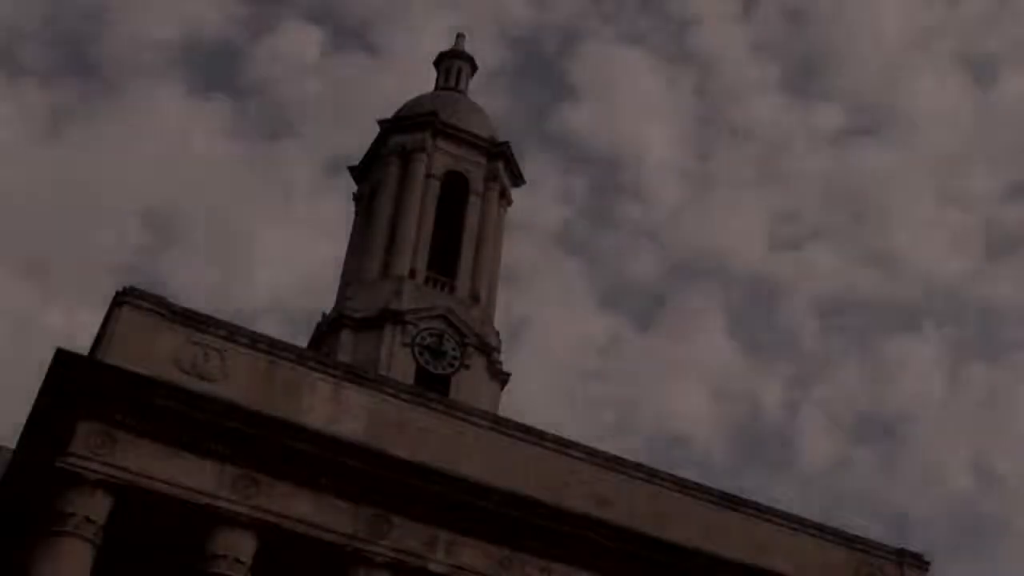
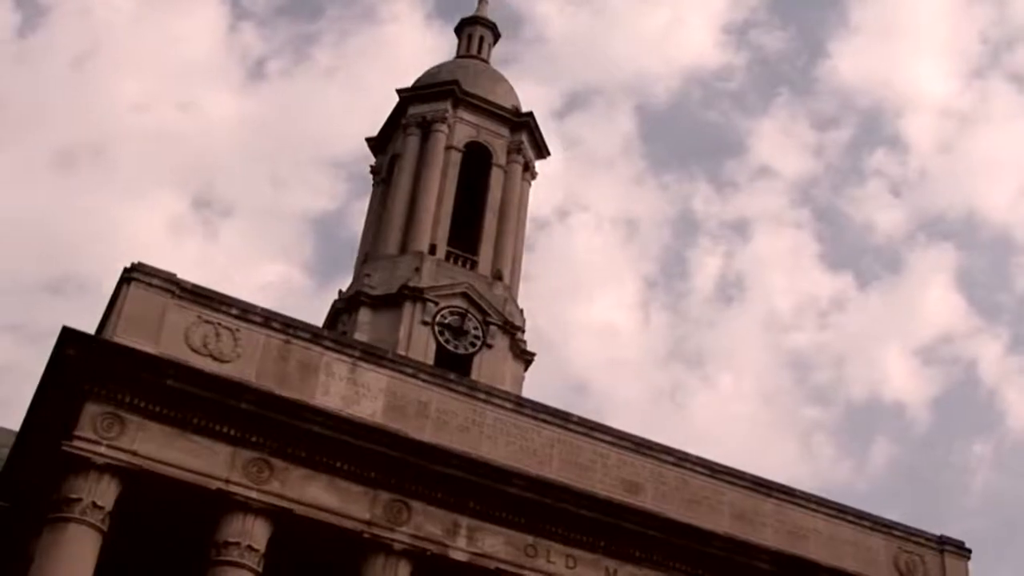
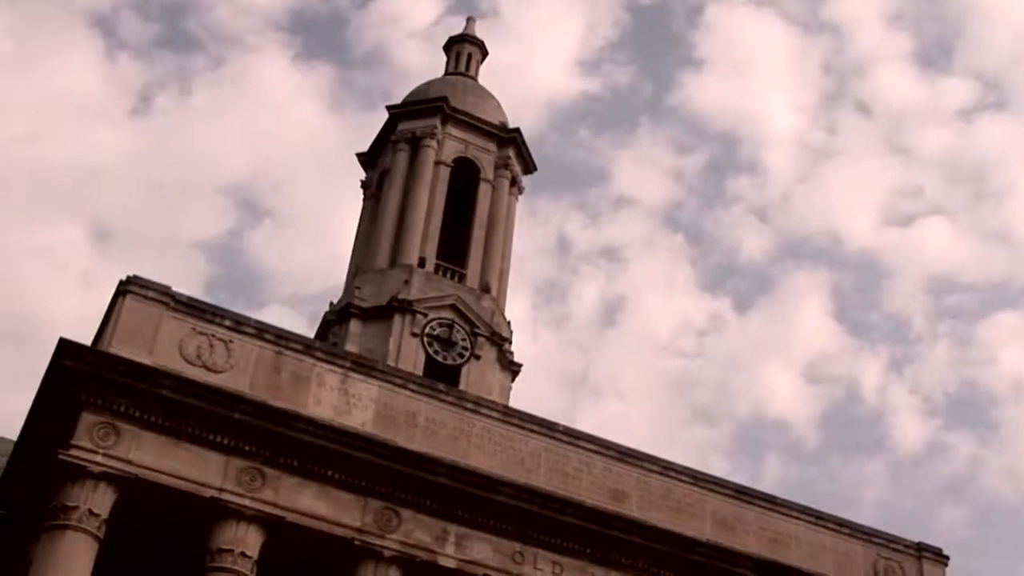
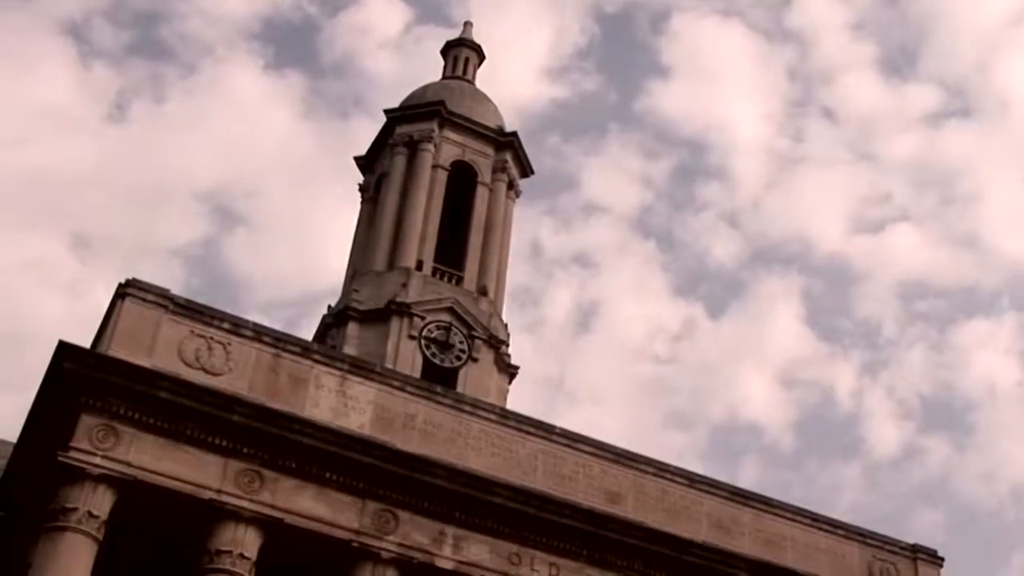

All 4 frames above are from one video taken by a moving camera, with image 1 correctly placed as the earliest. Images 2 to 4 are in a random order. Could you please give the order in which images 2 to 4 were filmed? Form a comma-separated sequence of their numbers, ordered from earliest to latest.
4, 3, 2
